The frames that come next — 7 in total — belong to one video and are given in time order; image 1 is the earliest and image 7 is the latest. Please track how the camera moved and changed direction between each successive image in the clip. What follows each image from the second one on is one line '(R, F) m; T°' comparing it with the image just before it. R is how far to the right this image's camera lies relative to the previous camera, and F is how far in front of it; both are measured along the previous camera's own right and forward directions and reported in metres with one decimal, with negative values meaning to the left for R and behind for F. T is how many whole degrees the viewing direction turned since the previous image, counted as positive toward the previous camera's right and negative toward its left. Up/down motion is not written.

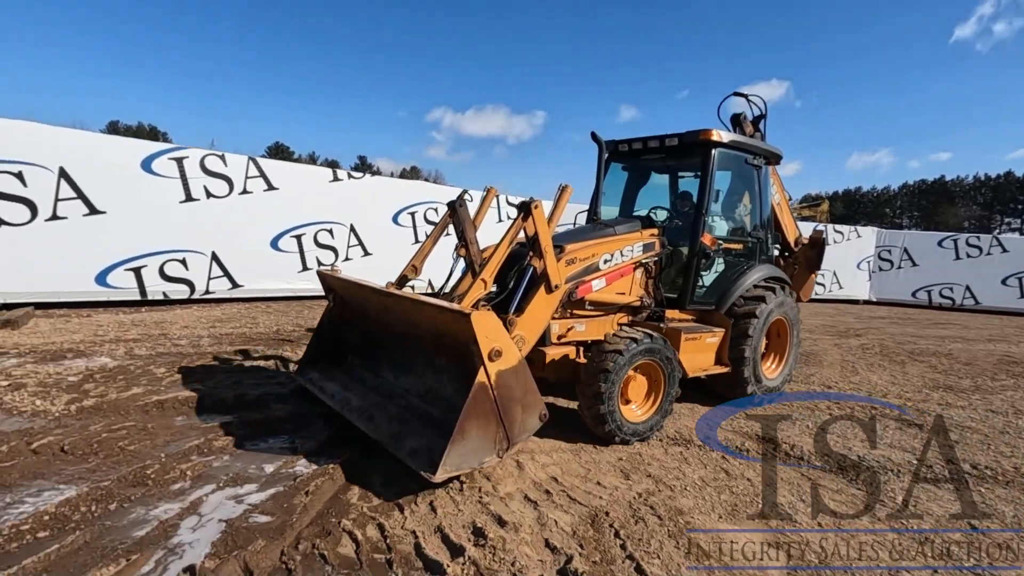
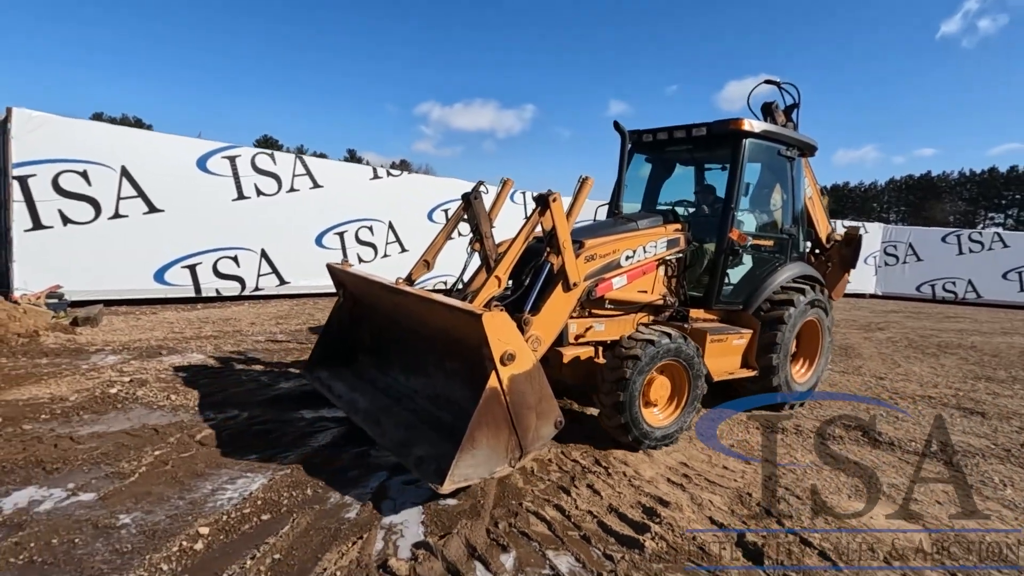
(-0.9, -0.2) m; +1°
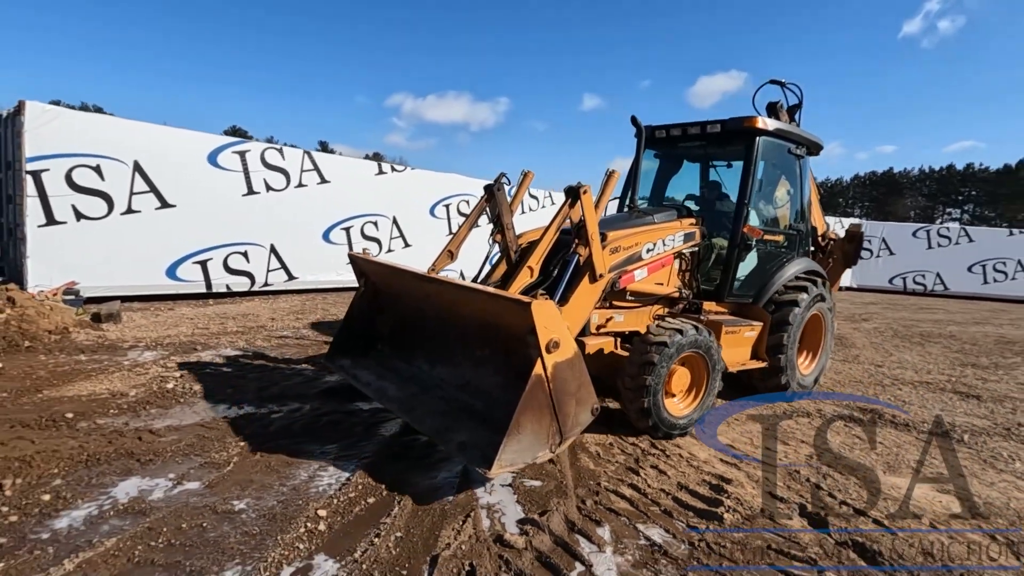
(-0.6, -0.2) m; +3°
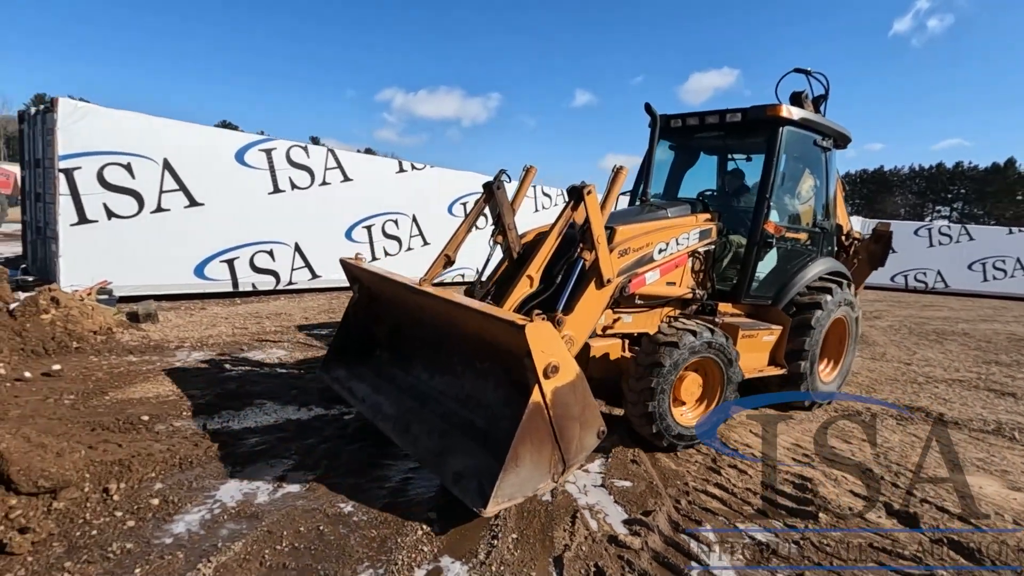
(-0.6, 0.0) m; +1°
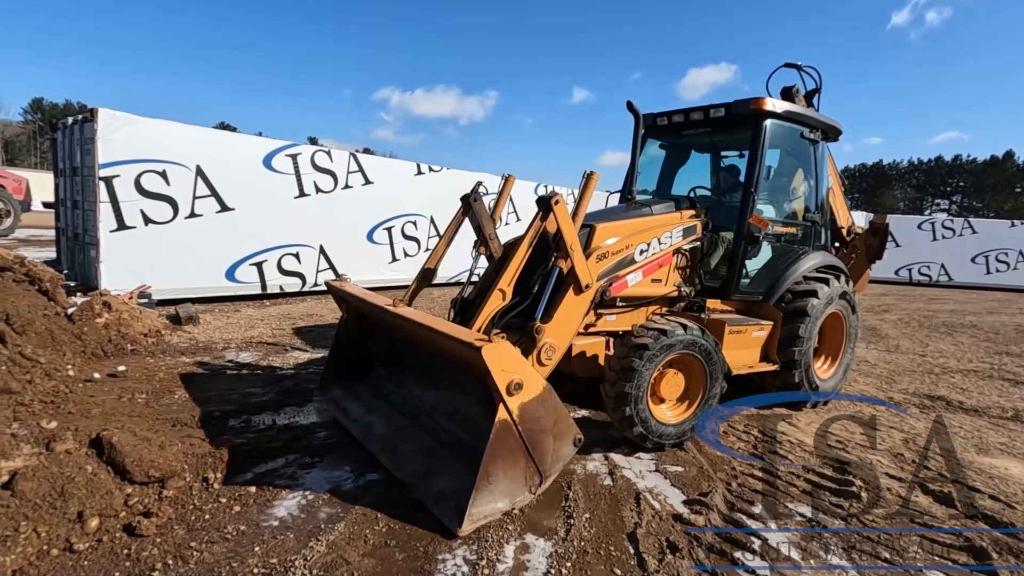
(-0.4, -0.2) m; 0°
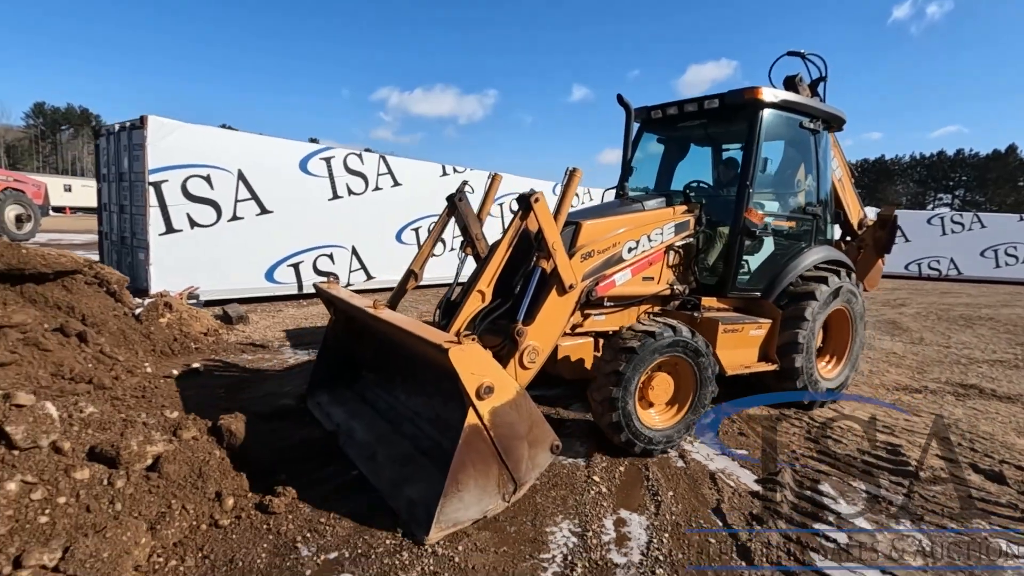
(-0.5, -0.2) m; 0°
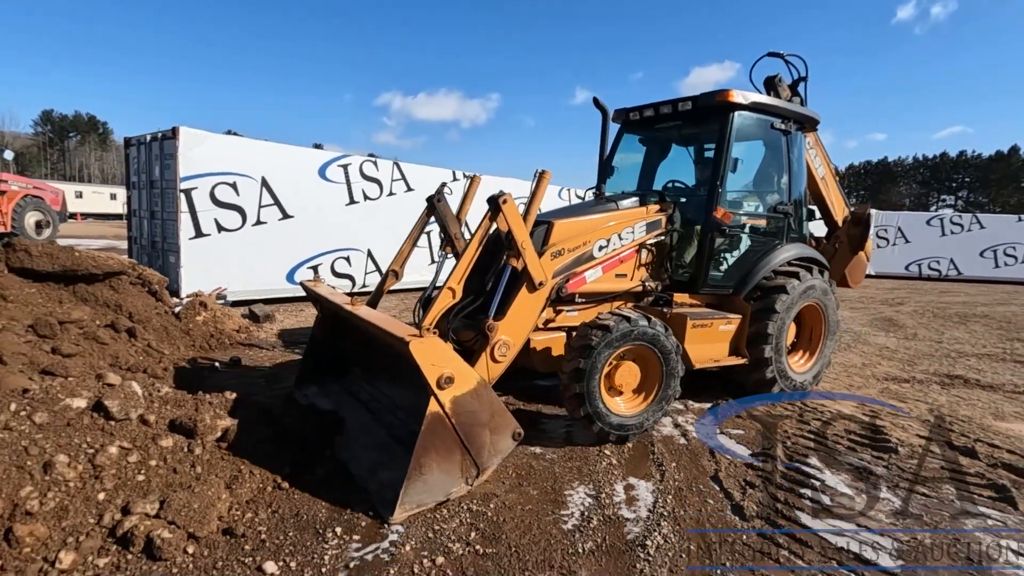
(-0.1, -0.4) m; 0°
